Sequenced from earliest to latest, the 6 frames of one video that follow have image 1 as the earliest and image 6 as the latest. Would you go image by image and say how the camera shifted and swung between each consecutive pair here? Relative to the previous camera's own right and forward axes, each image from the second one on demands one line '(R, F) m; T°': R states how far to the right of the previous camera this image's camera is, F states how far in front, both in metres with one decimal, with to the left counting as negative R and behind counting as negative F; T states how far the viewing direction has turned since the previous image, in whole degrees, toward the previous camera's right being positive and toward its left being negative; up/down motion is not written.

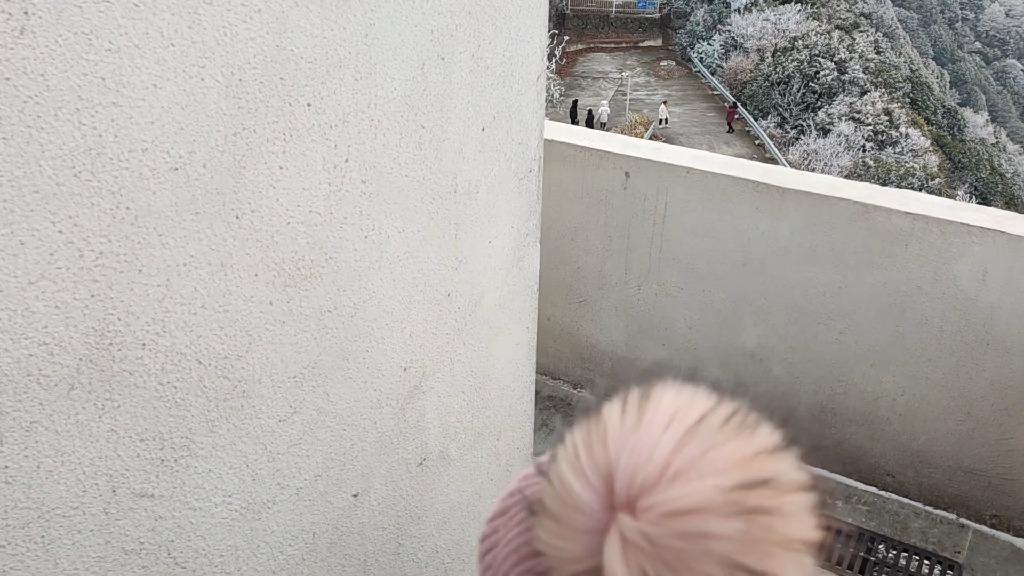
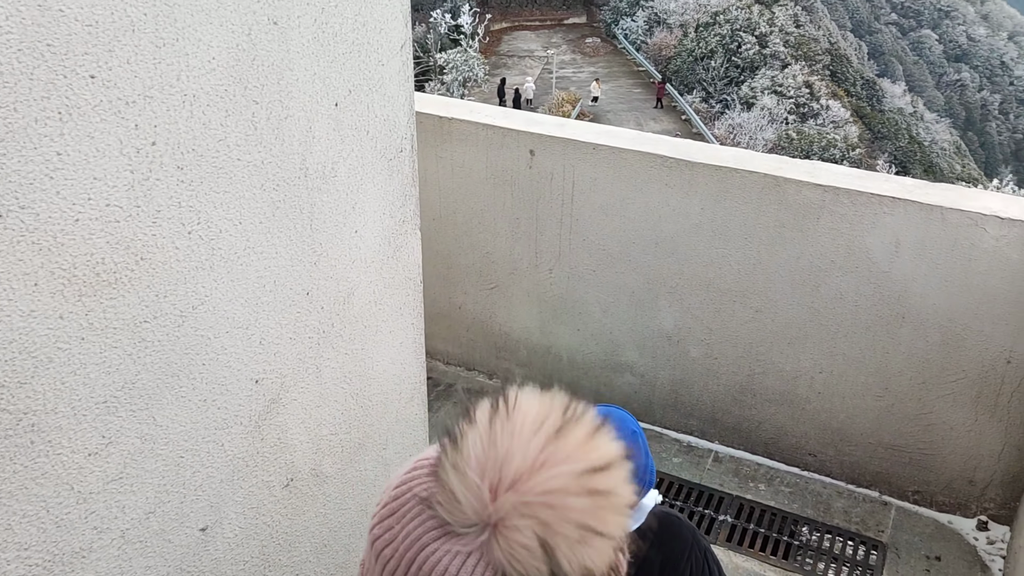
(+0.2, +0.3) m; +4°
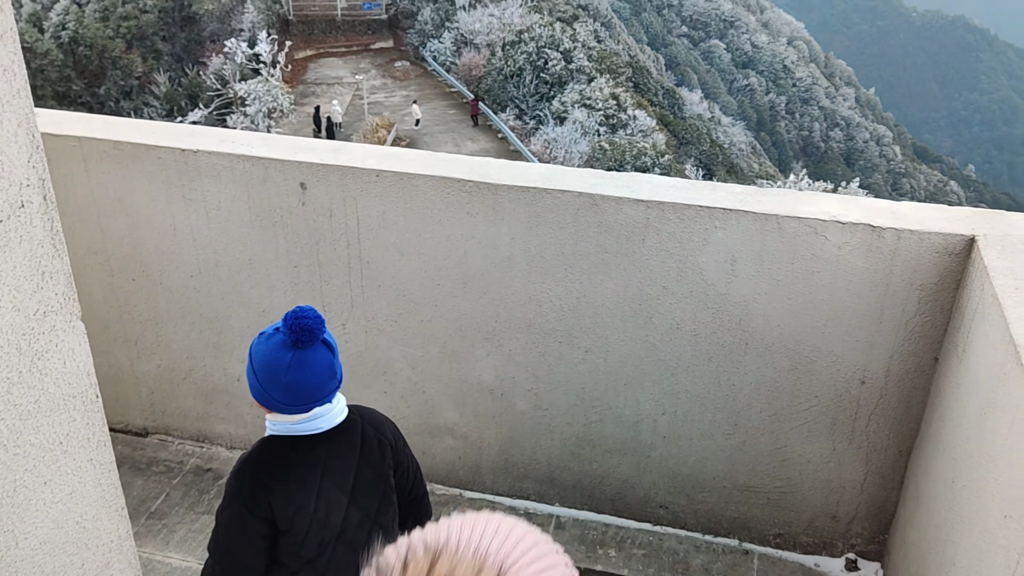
(+0.3, +0.8) m; +11°
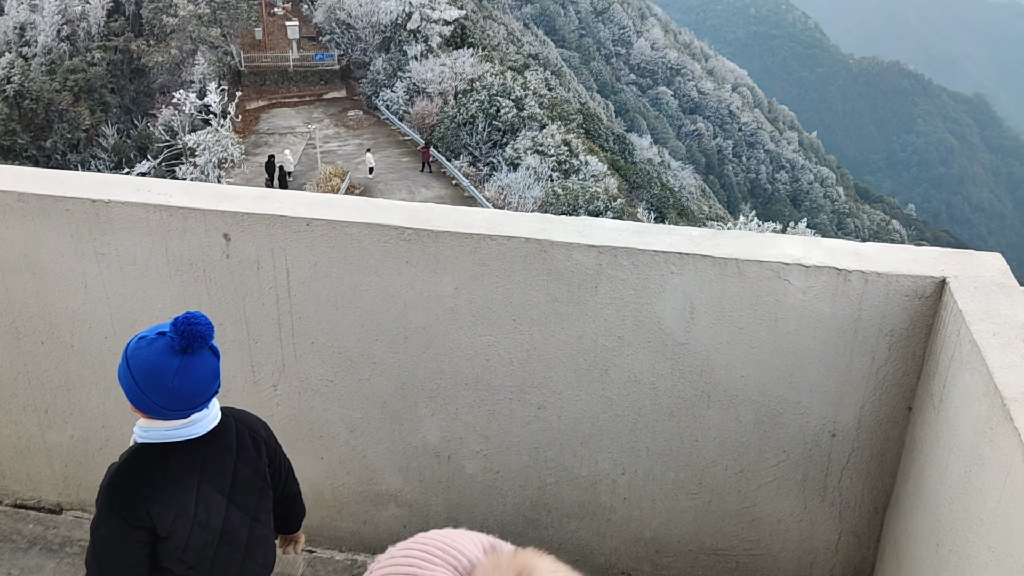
(+0.1, +0.3) m; +3°
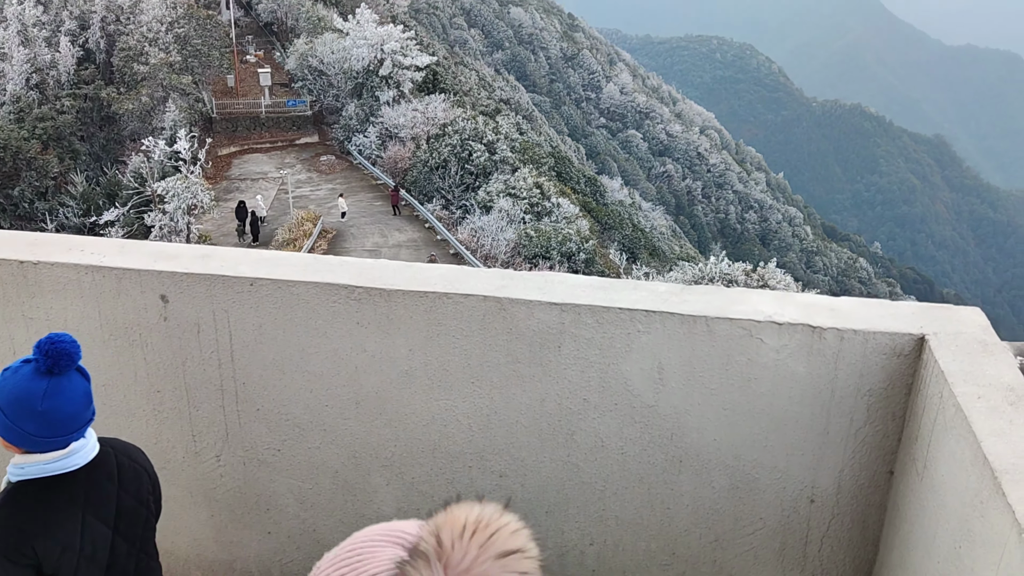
(+0.1, +0.2) m; +2°
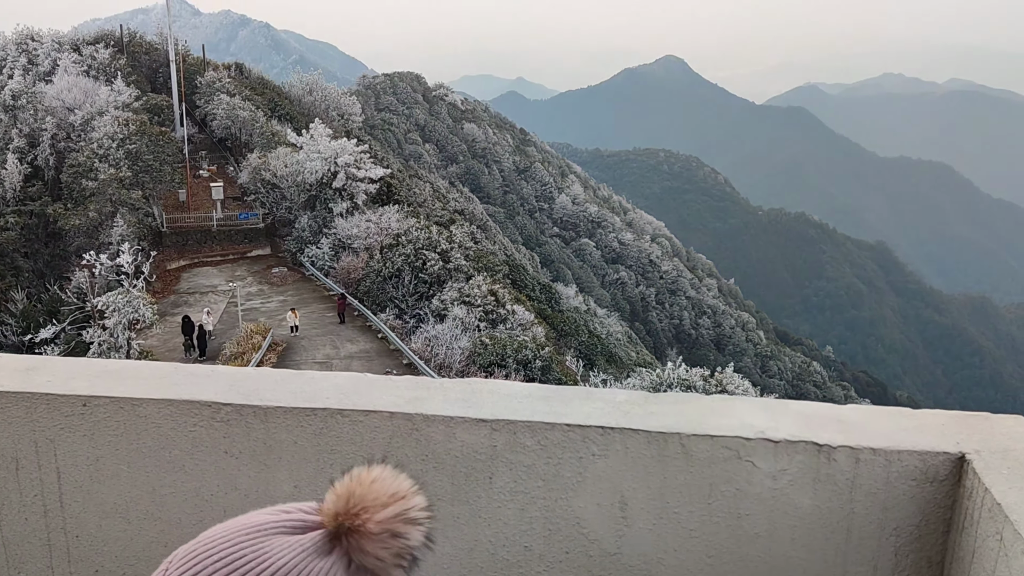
(+0.1, +0.7) m; +3°
